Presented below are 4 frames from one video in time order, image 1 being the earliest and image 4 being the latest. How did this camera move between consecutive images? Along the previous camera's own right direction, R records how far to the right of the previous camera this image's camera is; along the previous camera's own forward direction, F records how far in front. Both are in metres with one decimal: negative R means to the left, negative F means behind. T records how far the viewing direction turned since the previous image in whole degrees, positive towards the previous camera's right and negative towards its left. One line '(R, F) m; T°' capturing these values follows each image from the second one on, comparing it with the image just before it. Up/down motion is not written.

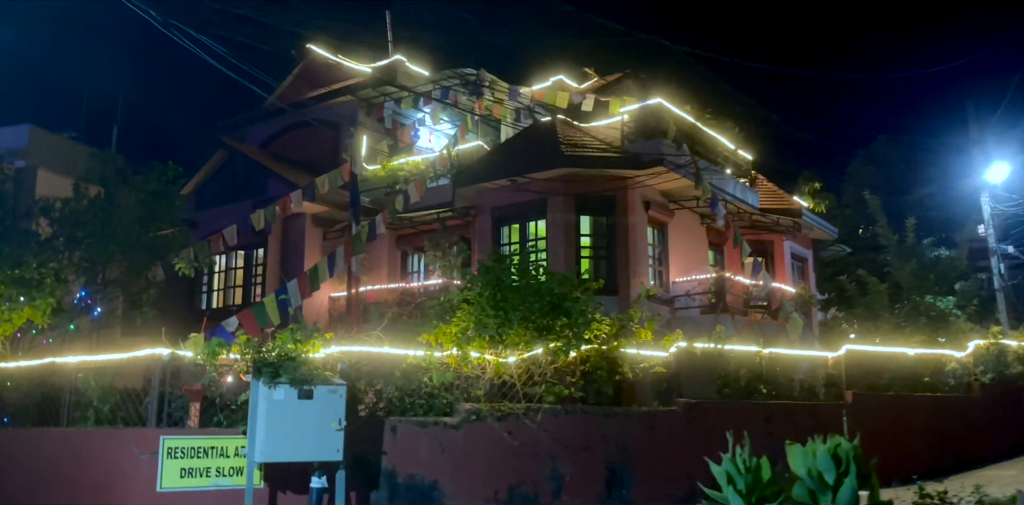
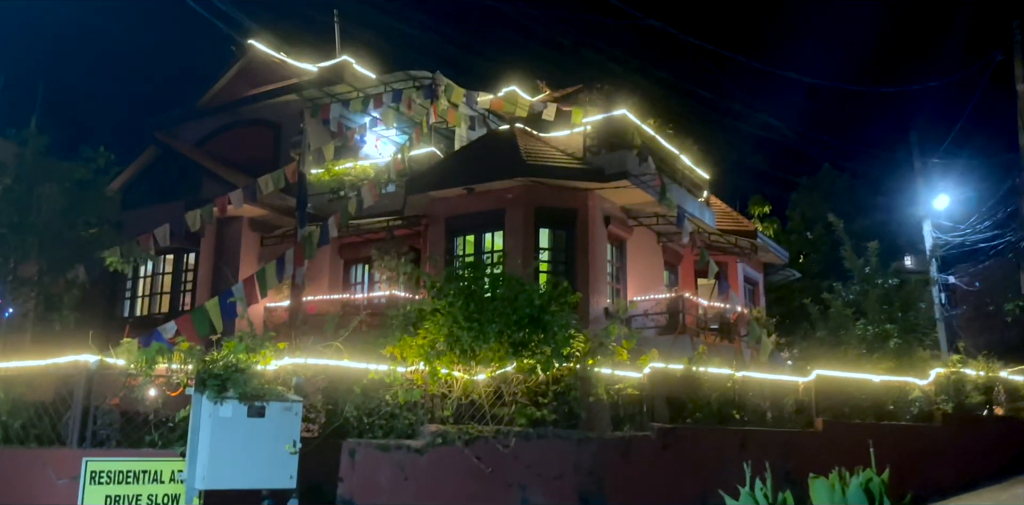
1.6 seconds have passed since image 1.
(-0.5, +0.8) m; +5°
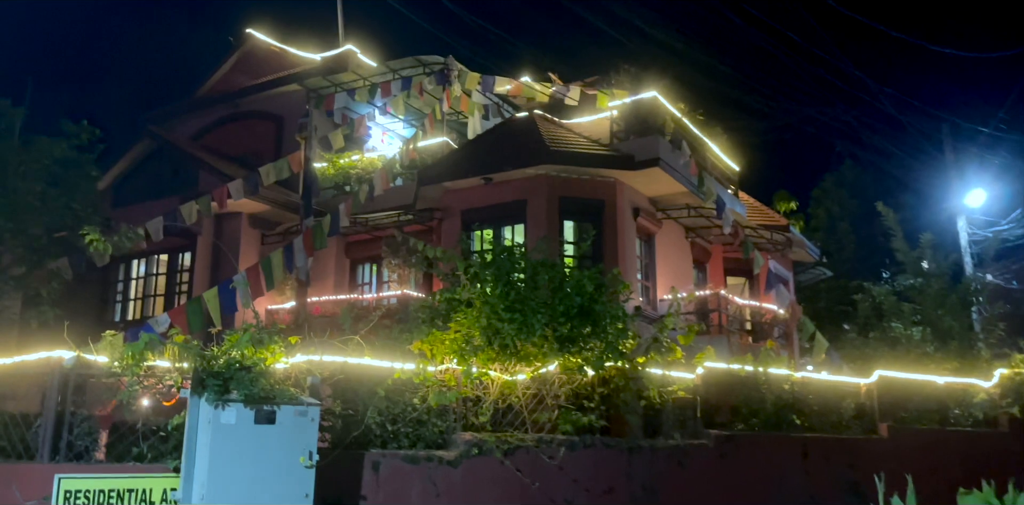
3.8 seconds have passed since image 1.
(-0.4, +1.2) m; 0°
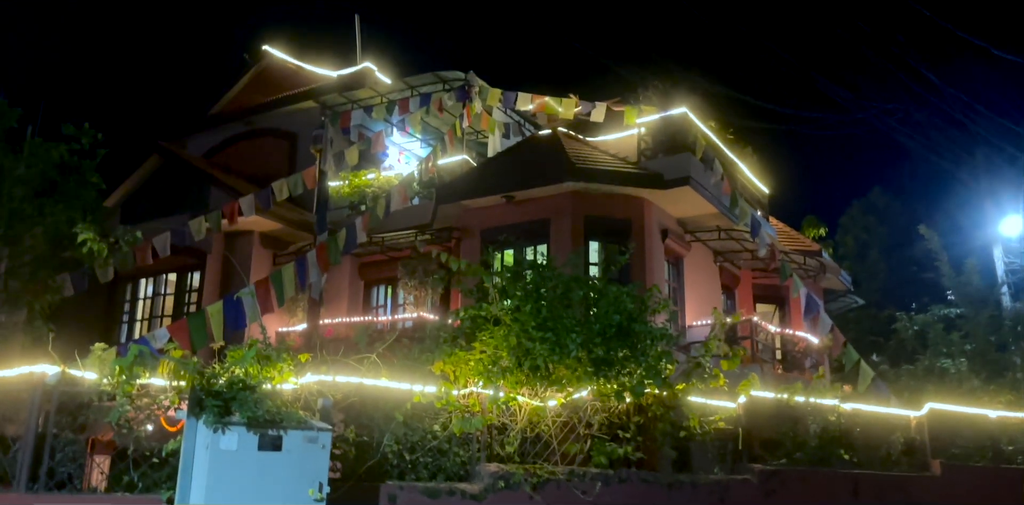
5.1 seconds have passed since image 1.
(-0.2, +0.6) m; -1°
